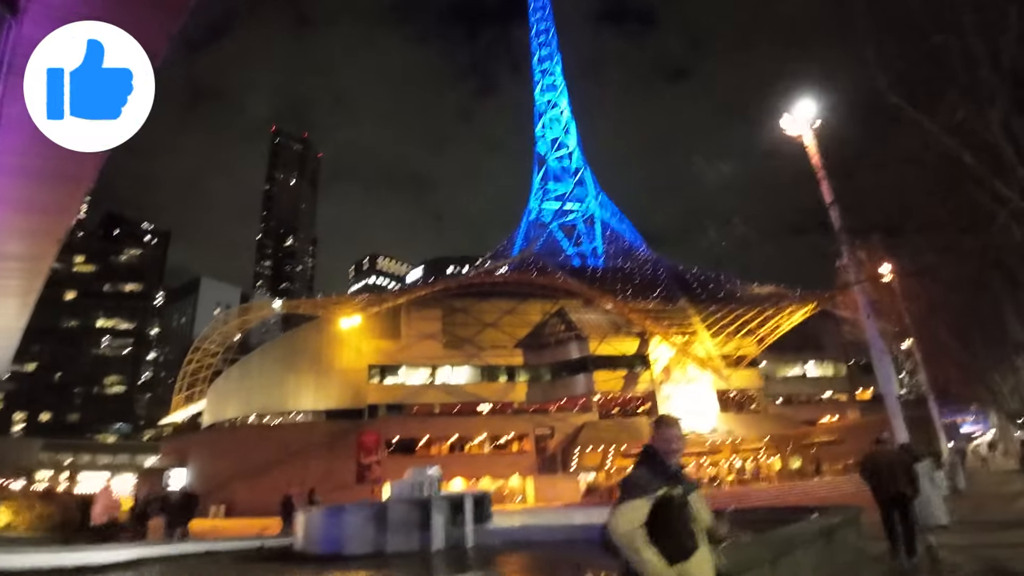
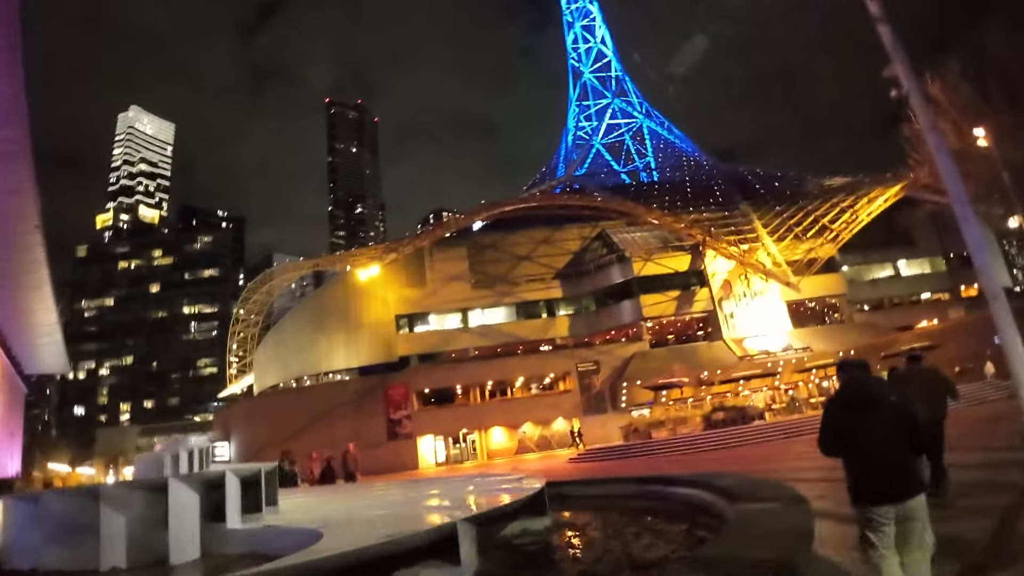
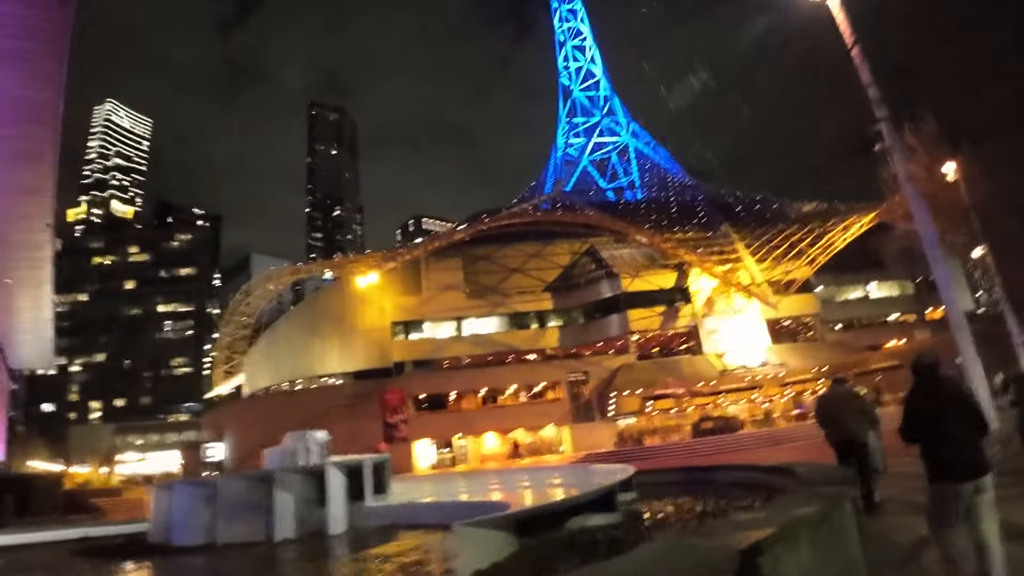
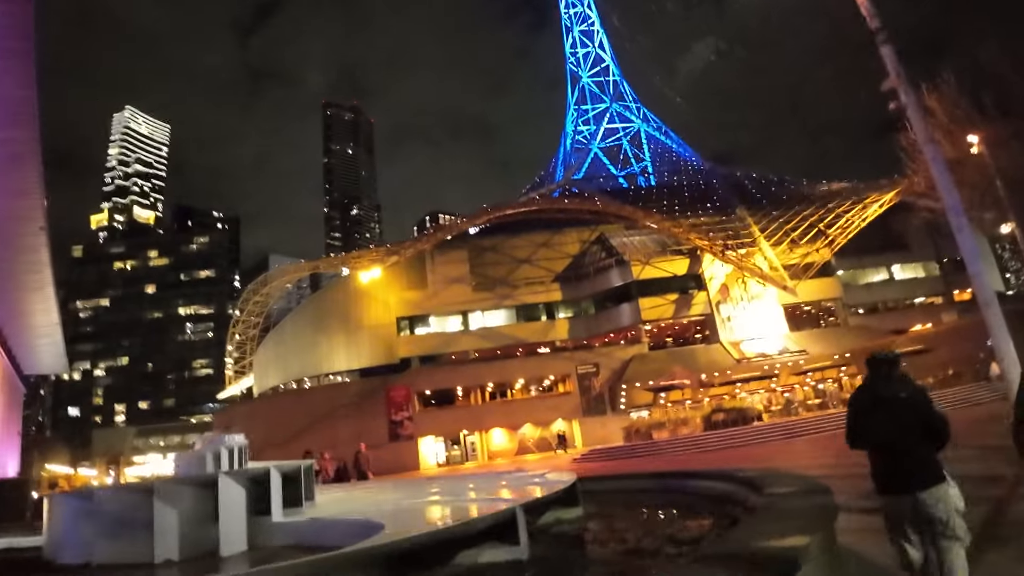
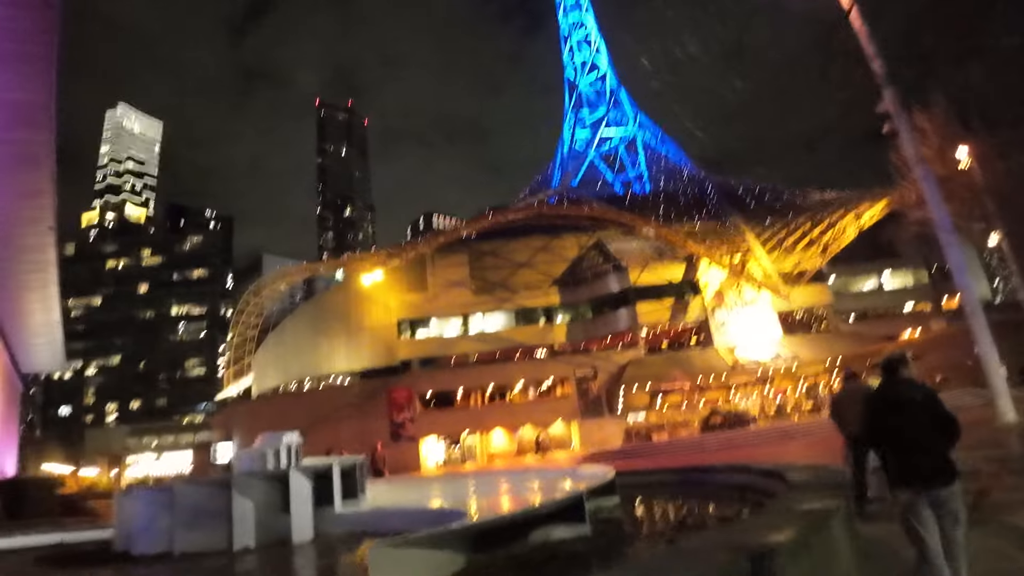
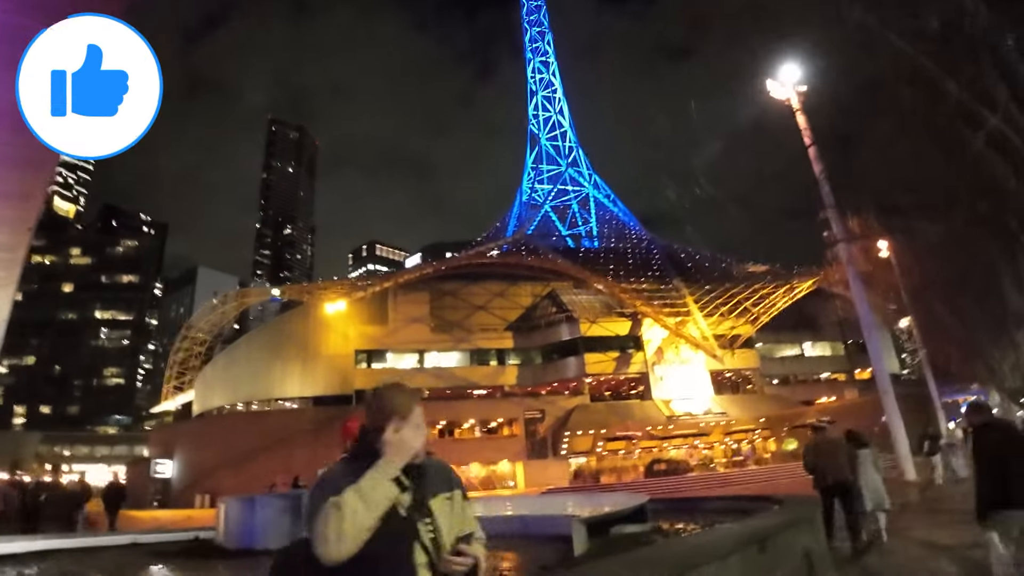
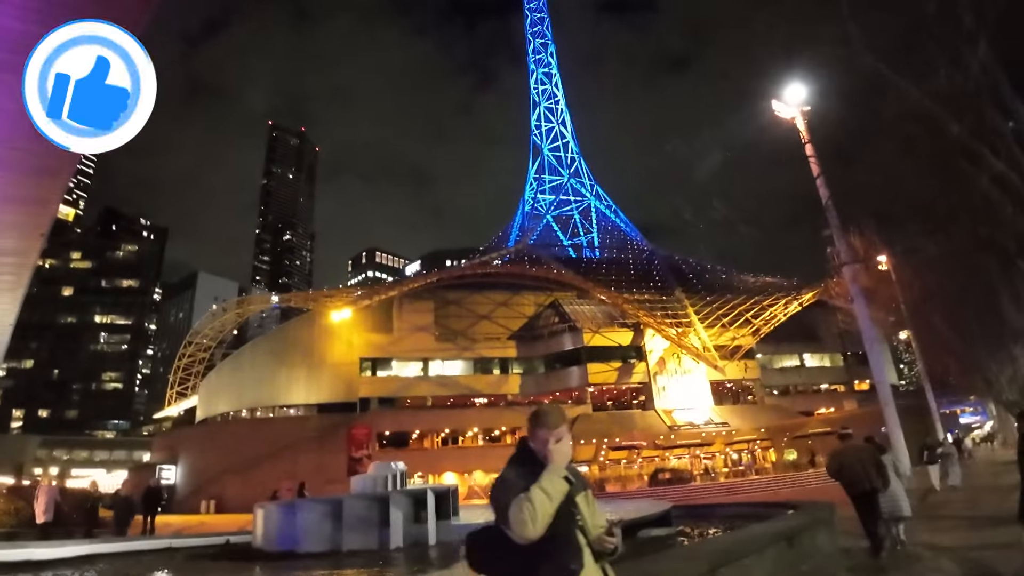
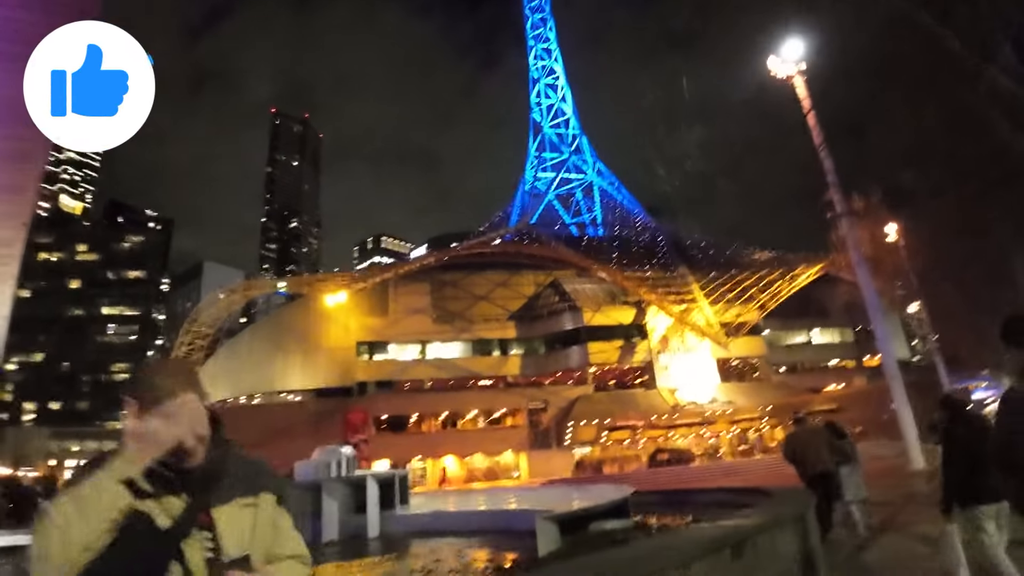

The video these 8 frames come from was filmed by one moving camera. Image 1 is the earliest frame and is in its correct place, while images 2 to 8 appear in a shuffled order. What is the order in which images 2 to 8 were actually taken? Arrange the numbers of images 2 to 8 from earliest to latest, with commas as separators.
7, 6, 8, 3, 5, 4, 2
